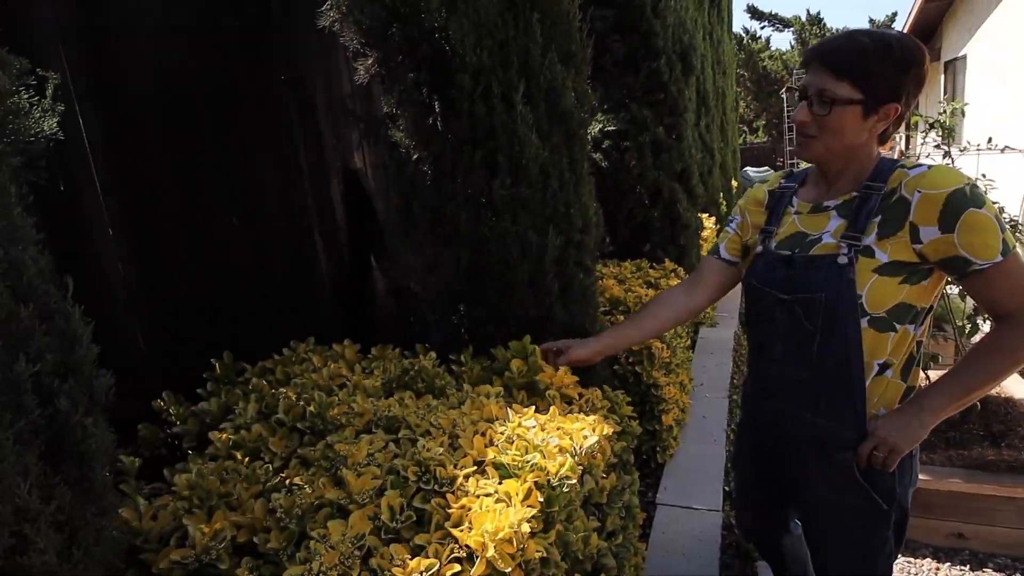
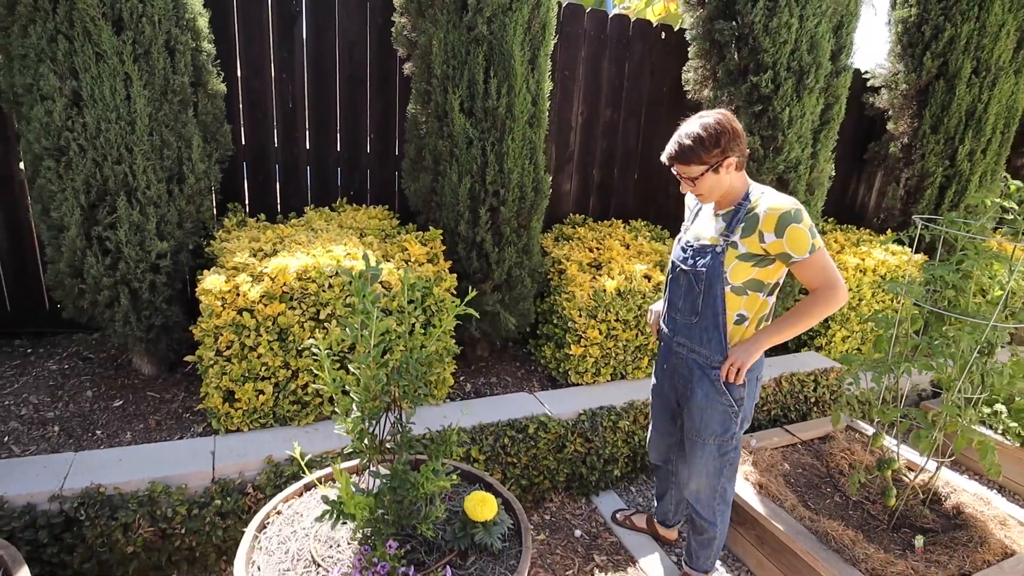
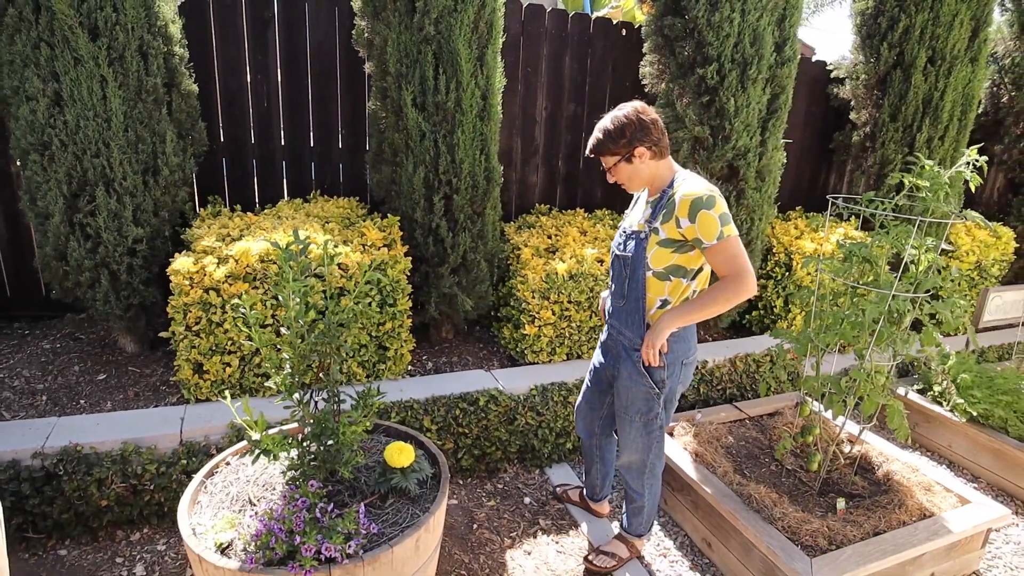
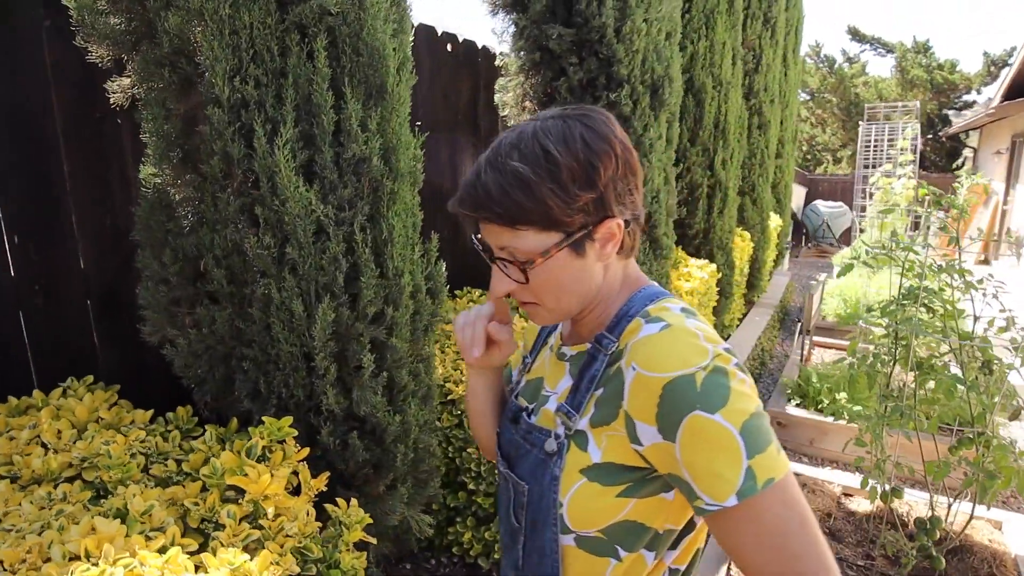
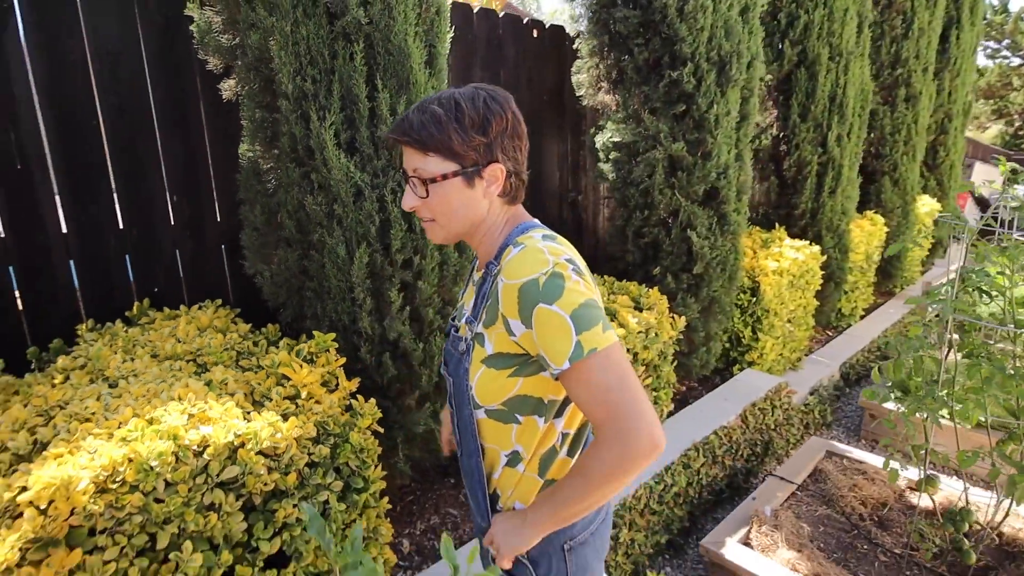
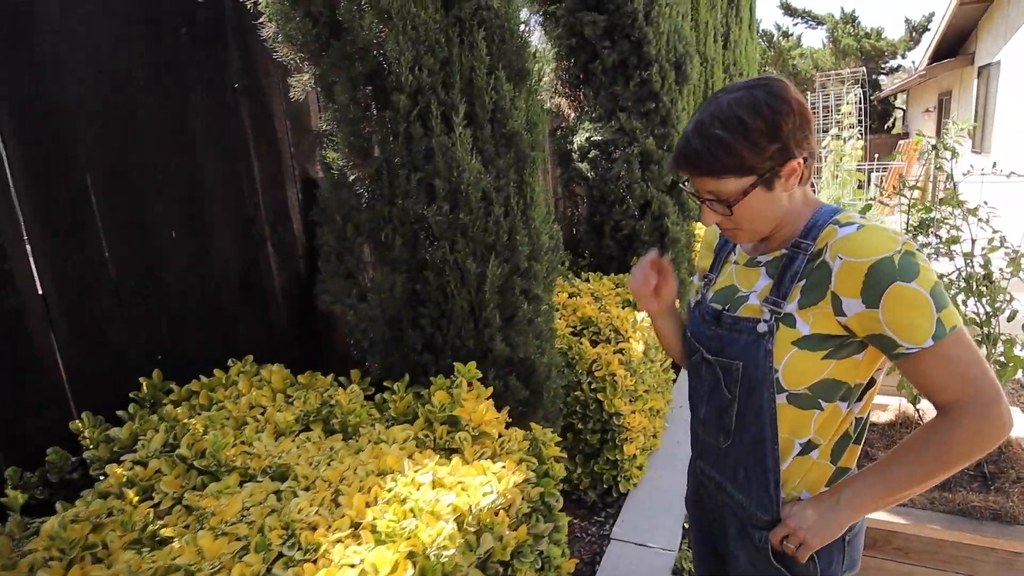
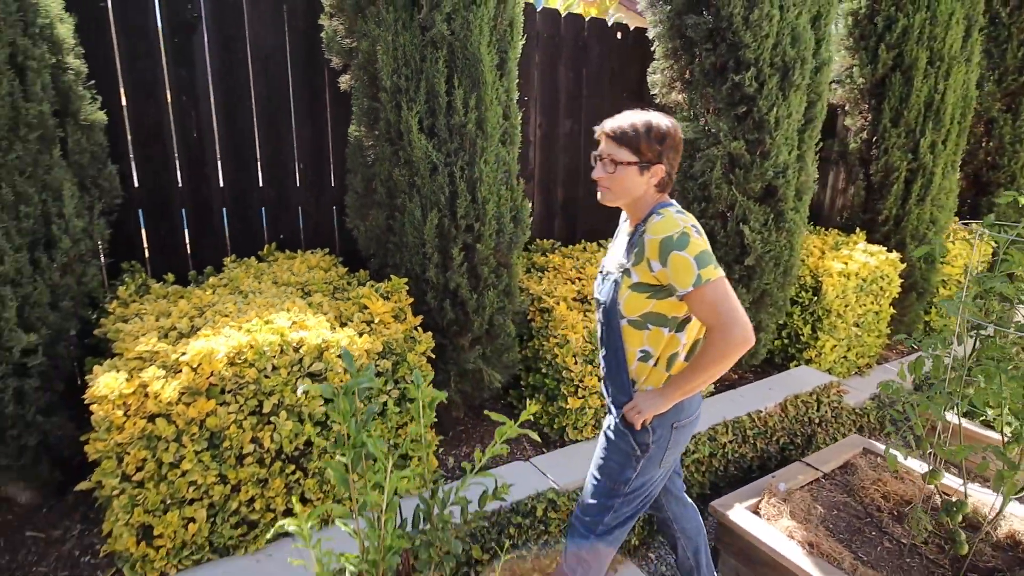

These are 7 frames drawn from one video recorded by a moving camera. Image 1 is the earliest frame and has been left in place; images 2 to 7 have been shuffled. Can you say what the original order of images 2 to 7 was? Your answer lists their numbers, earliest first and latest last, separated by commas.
6, 4, 5, 7, 2, 3
